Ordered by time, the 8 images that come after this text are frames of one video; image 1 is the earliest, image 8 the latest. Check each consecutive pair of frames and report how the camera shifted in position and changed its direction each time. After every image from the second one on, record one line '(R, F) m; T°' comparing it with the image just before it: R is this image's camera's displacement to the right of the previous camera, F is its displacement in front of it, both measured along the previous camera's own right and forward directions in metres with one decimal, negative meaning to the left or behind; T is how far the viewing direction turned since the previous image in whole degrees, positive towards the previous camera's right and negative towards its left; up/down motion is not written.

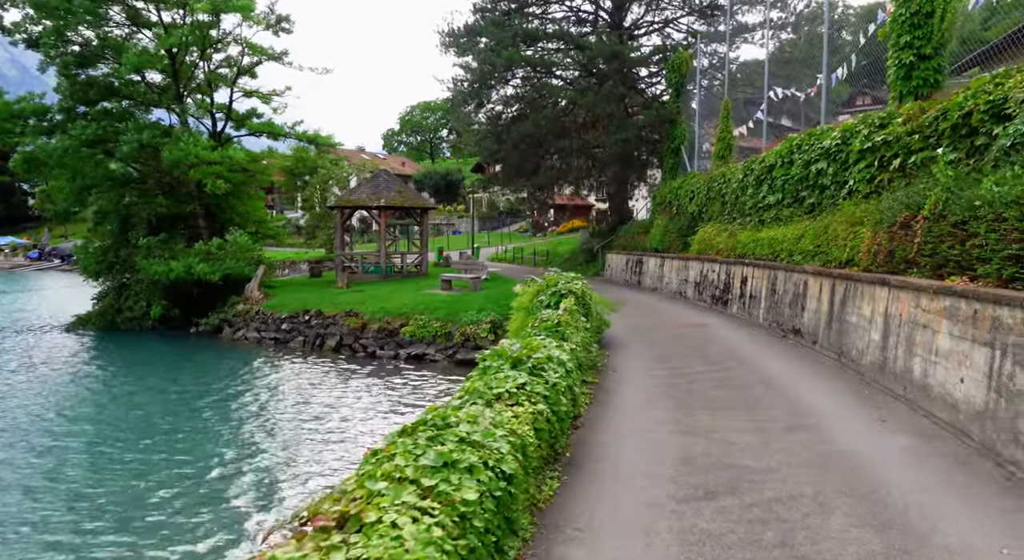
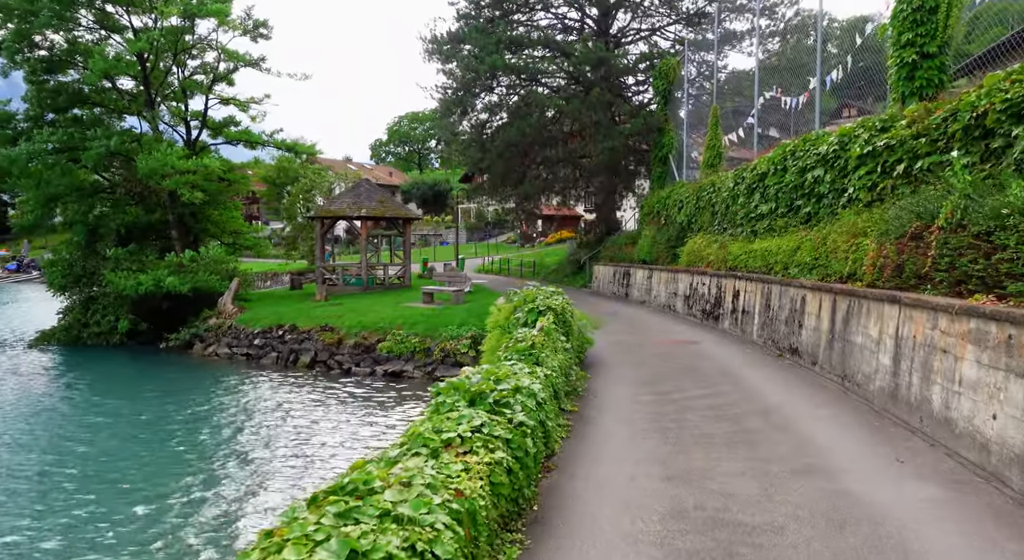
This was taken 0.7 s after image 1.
(+0.2, +0.8) m; +1°
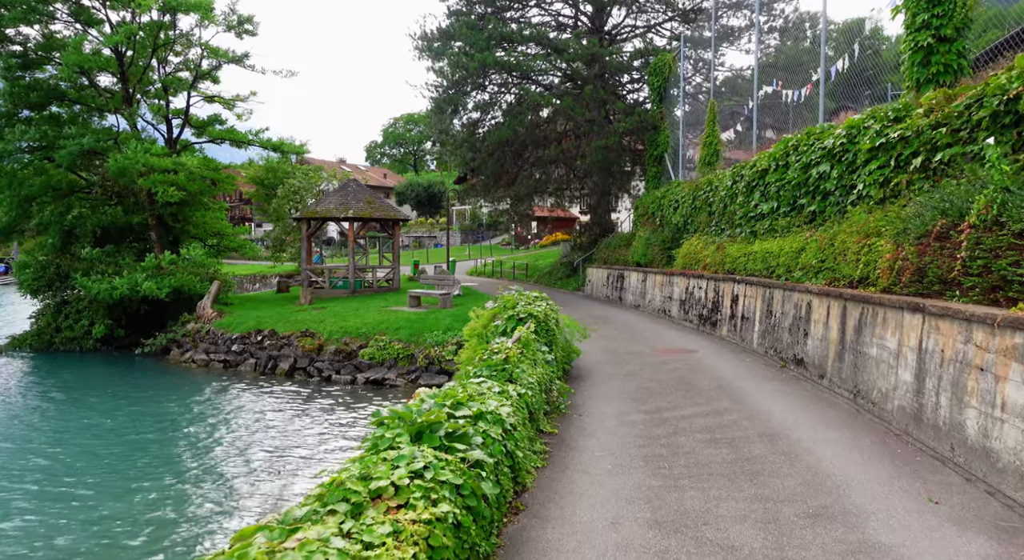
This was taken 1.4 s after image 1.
(+0.3, +0.9) m; 0°
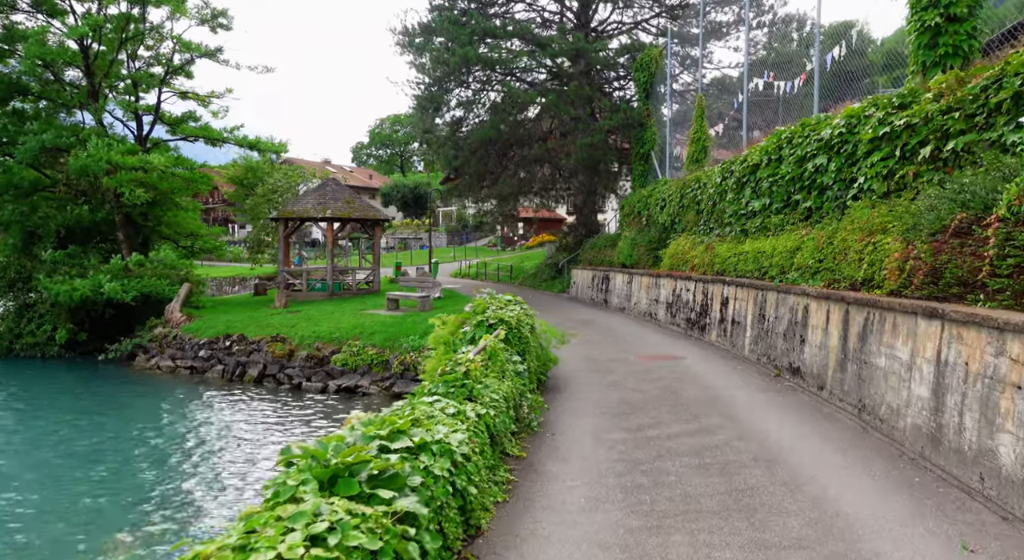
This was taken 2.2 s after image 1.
(+0.2, +0.8) m; +1°
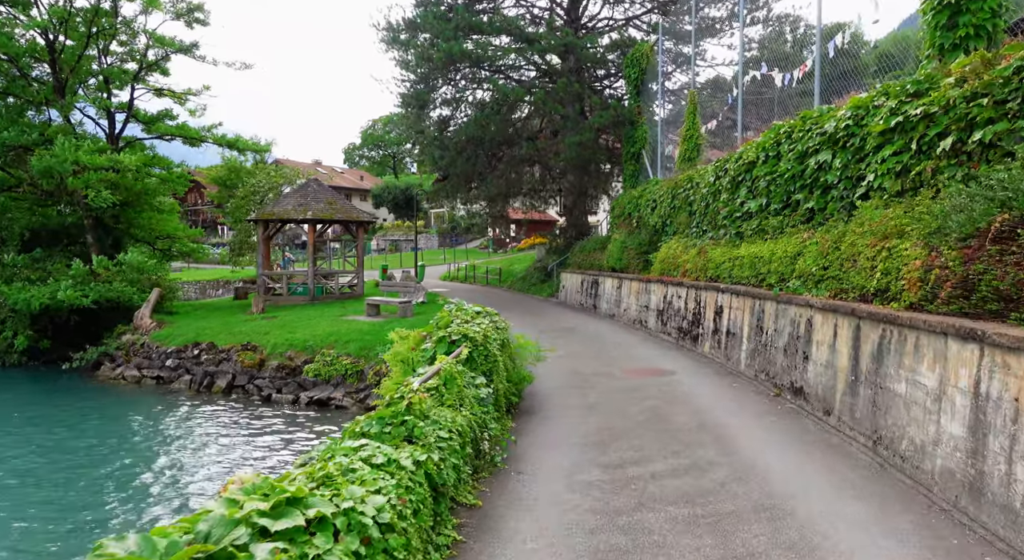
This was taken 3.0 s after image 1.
(+0.3, +0.9) m; 0°
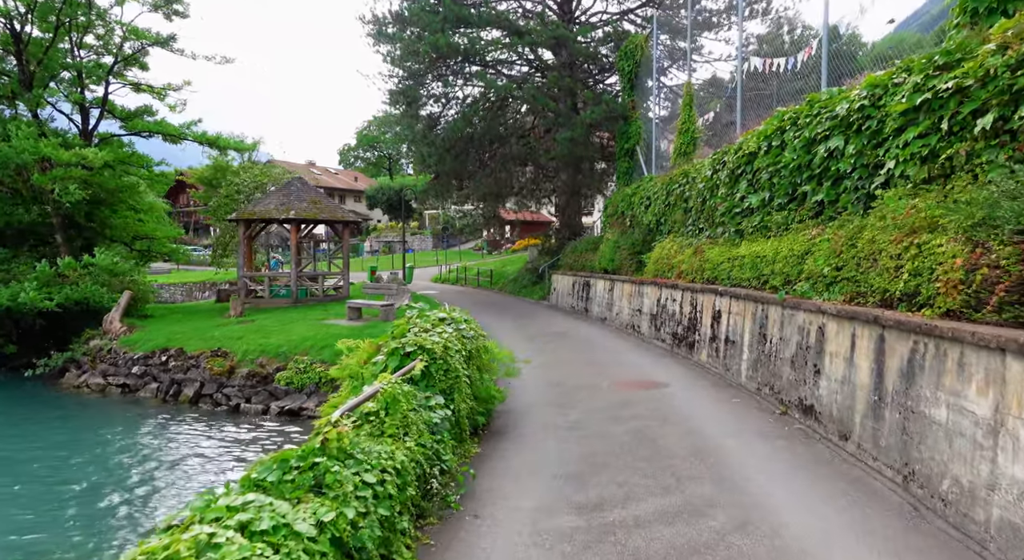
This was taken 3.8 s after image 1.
(+0.3, +1.0) m; 0°
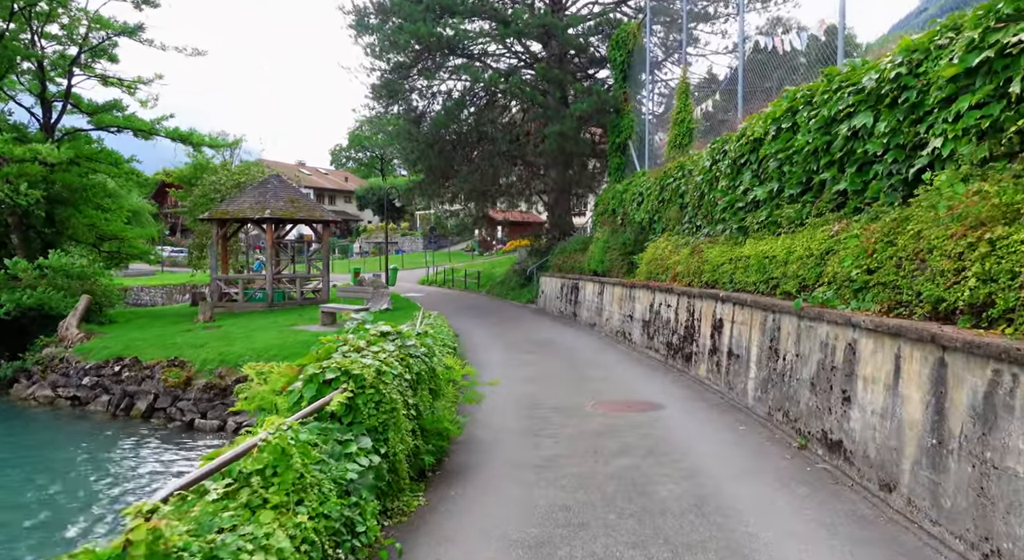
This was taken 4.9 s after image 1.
(+0.3, +1.3) m; 0°
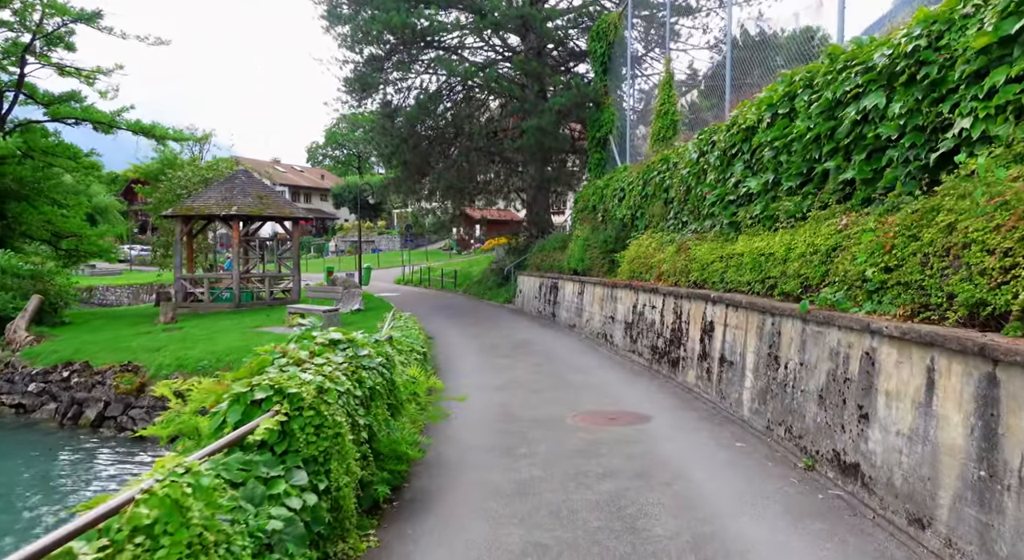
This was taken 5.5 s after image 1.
(+0.1, +0.7) m; +2°
